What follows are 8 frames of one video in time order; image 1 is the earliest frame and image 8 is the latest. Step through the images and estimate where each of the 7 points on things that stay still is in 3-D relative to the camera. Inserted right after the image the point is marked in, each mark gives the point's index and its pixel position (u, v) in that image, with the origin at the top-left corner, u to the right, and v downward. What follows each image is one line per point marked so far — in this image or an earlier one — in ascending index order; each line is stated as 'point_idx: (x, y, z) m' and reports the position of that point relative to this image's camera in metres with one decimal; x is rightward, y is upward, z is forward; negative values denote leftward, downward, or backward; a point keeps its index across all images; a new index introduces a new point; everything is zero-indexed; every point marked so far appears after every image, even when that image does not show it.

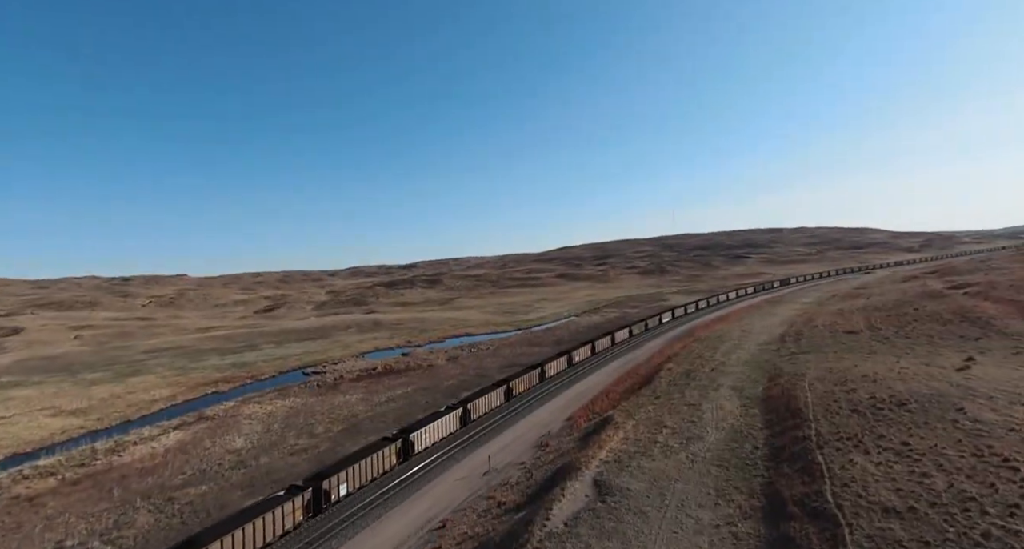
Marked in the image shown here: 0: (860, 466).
0: (+12.7, -7.0, +18.2) m
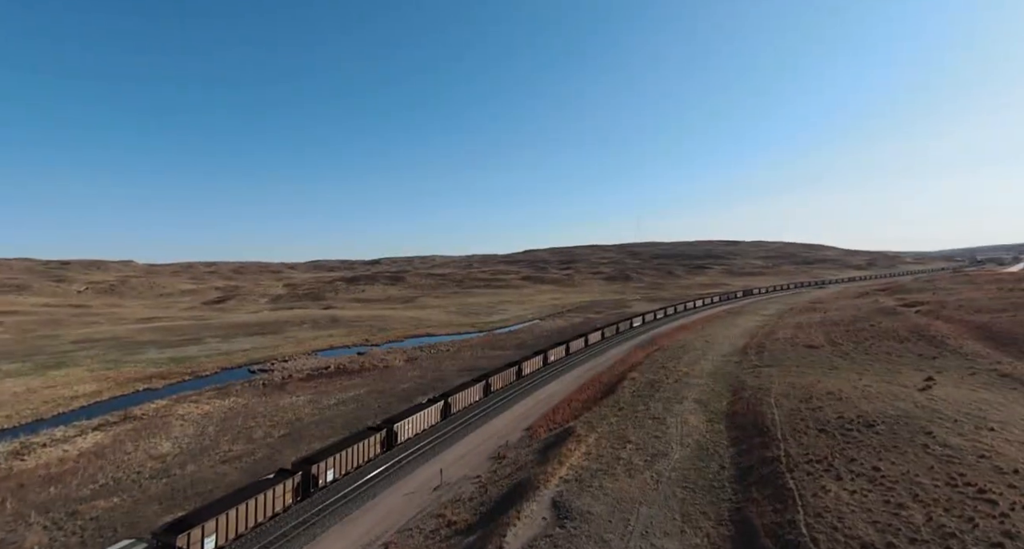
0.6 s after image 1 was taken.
0: (+11.0, -7.5, +17.2) m
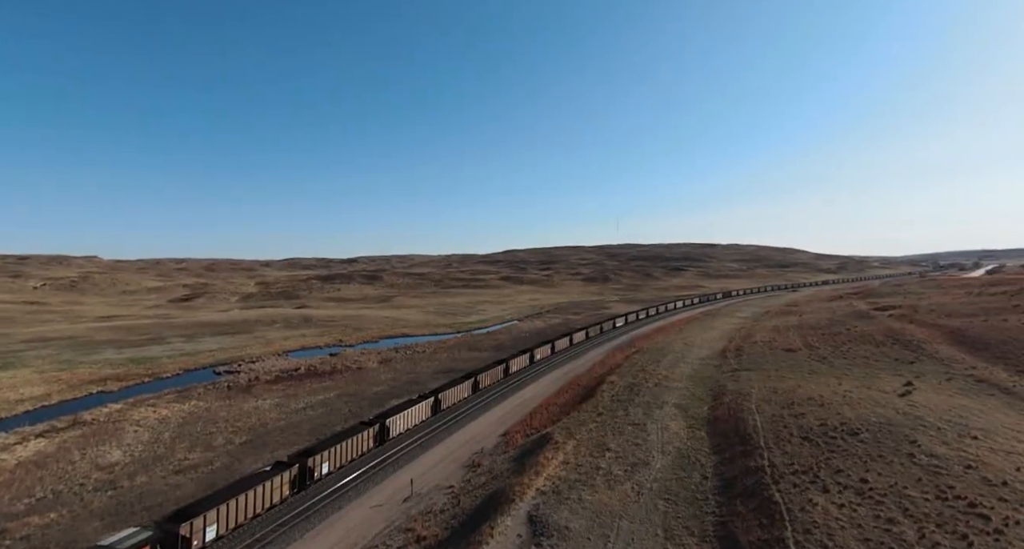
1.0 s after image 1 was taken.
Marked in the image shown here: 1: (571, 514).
0: (+10.1, -7.7, +16.5) m
1: (+2.2, -9.1, +19.1) m
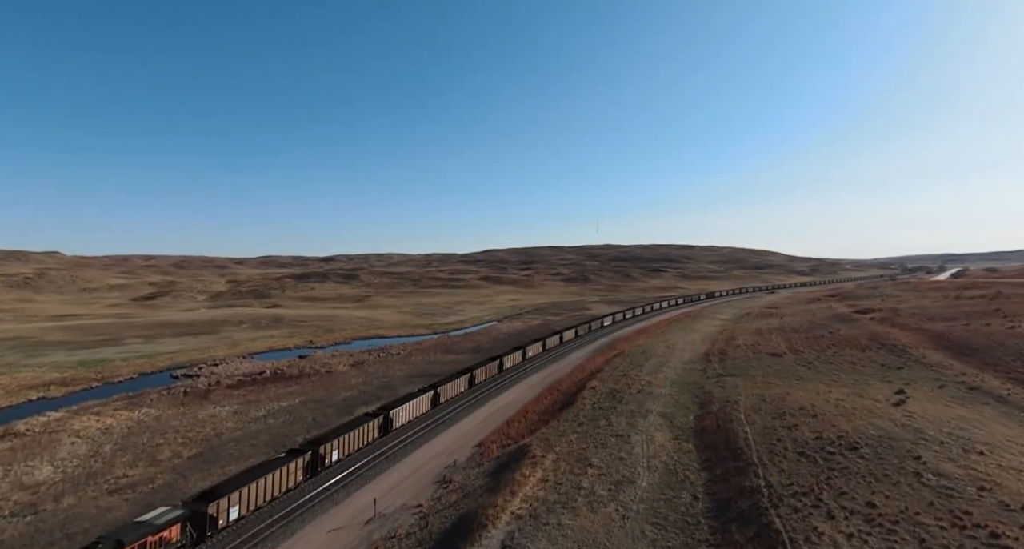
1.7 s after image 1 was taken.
0: (+9.3, -7.7, +14.7) m
1: (+1.3, -9.1, +17.0) m
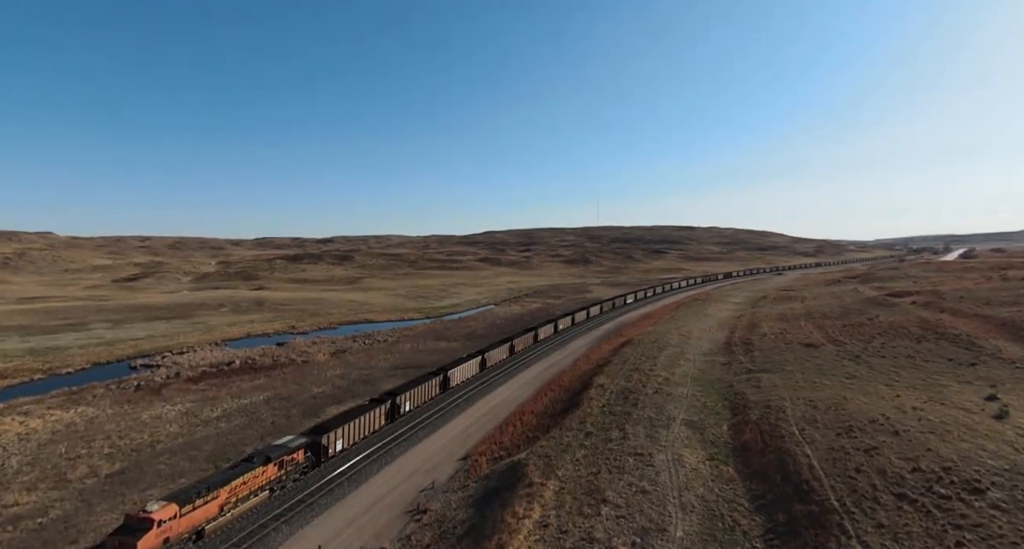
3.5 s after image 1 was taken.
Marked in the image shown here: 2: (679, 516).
0: (+8.9, -7.2, +9.0) m
1: (+0.9, -8.5, +11.4) m
2: (+5.5, -7.9, +16.6) m
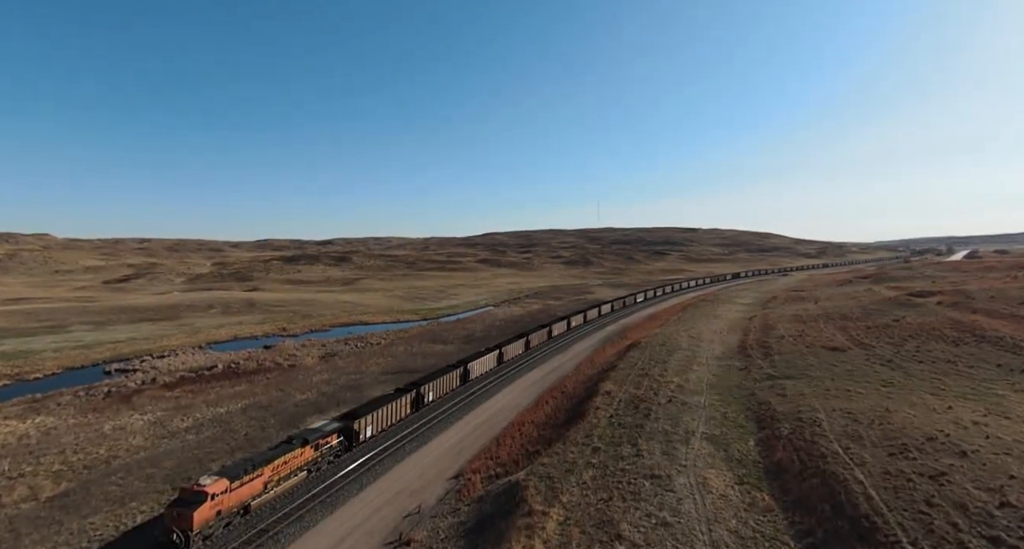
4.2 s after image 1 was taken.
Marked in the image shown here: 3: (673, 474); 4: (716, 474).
0: (+8.8, -6.9, +6.1) m
1: (+0.8, -8.2, +8.4) m
2: (+5.4, -7.7, +13.6) m
3: (+6.0, -7.4, +18.9) m
4: (+7.6, -7.4, +18.6) m
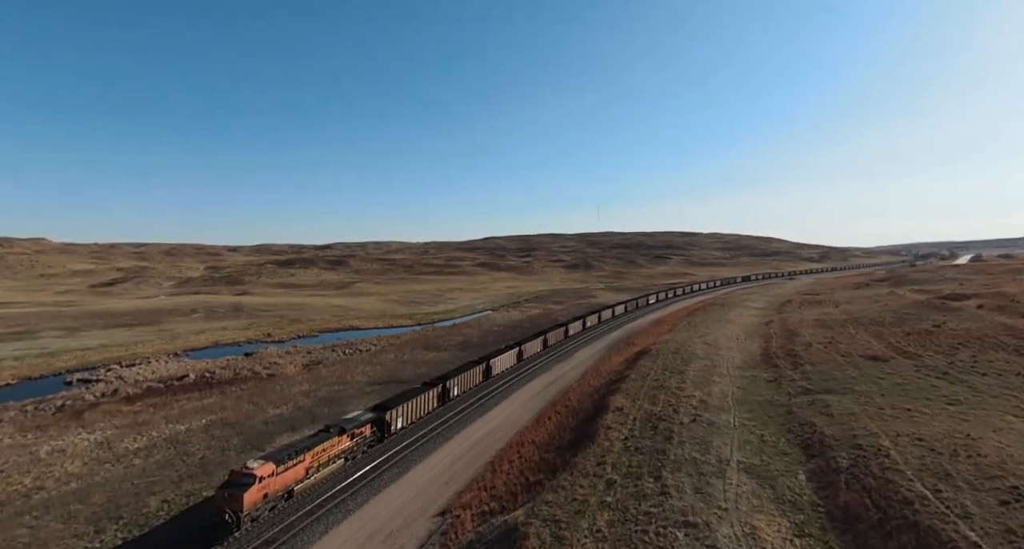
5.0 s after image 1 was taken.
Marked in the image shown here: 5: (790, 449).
0: (+8.7, -6.6, +2.1) m
1: (+0.7, -7.9, +4.4) m
2: (+5.3, -7.5, +9.6) m
3: (+5.9, -7.3, +14.9) m
4: (+7.5, -7.2, +14.7) m
5: (+10.8, -6.8, +19.7) m
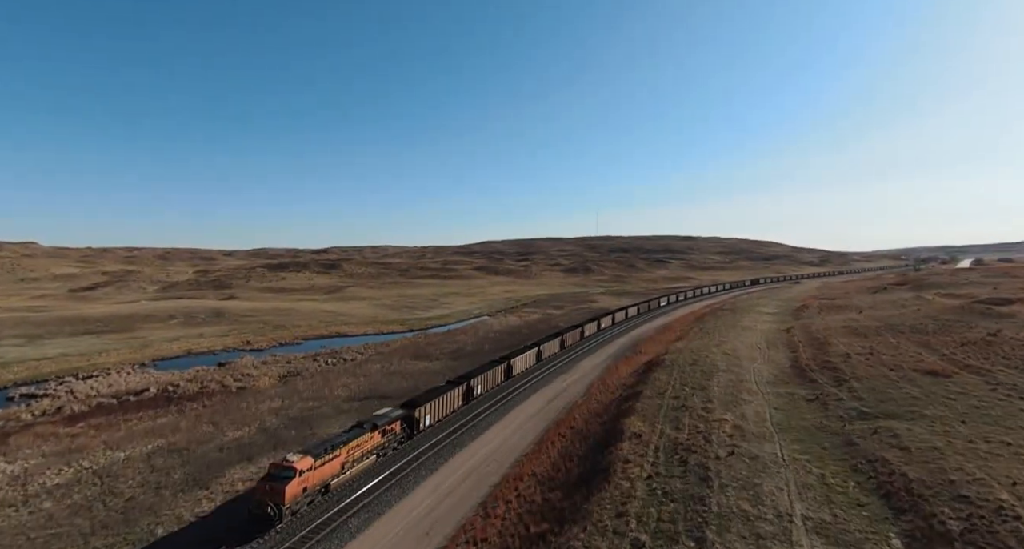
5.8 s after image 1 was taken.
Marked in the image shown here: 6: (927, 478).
0: (+8.6, -6.4, -2.3) m
1: (+0.6, -7.7, -0.1) m
2: (+5.2, -7.3, +5.1) m
3: (+5.8, -7.2, +10.4) m
4: (+7.4, -7.1, +10.2) m
5: (+10.7, -6.8, +15.3) m
6: (+12.8, -6.3, +15.7) m
